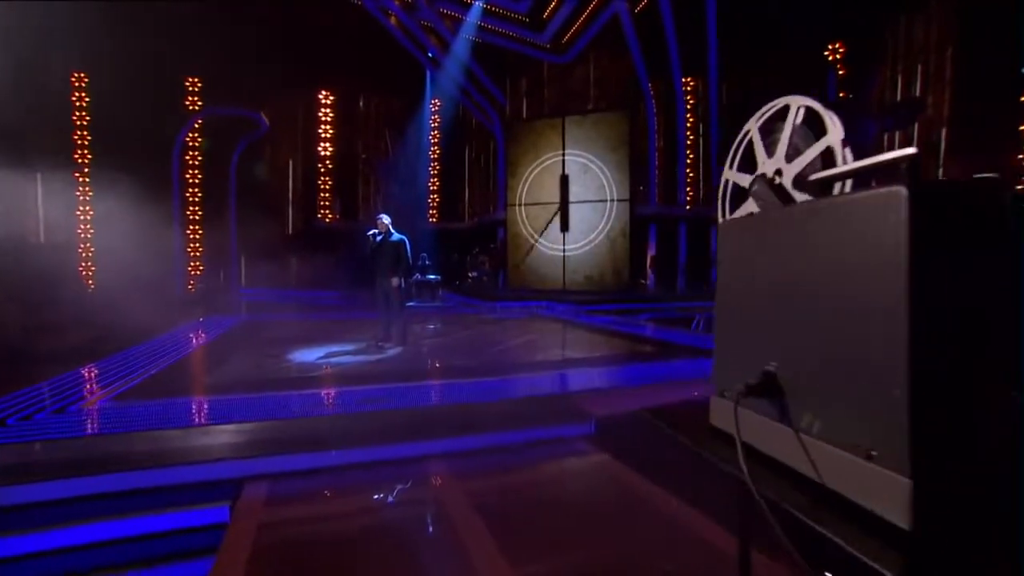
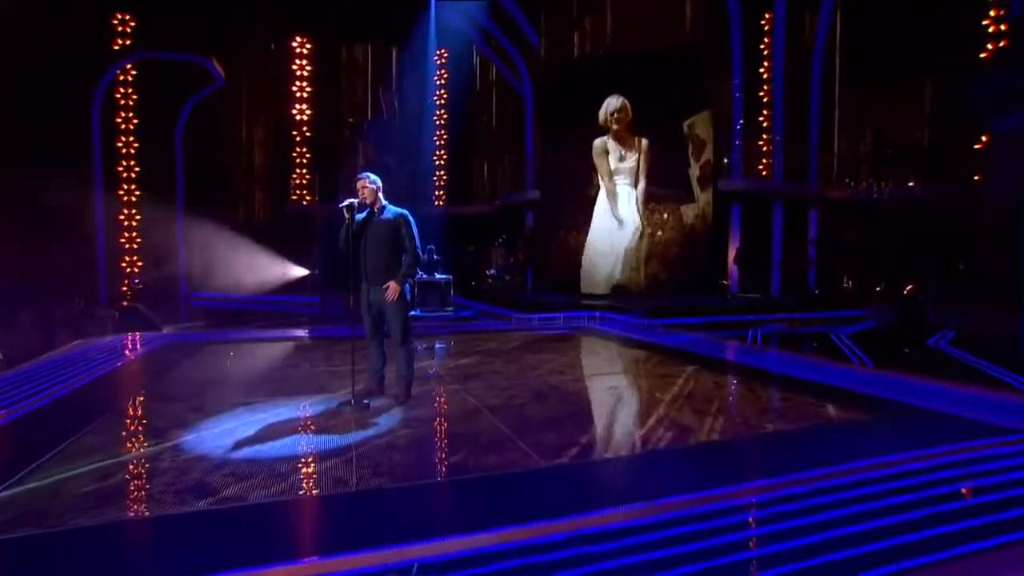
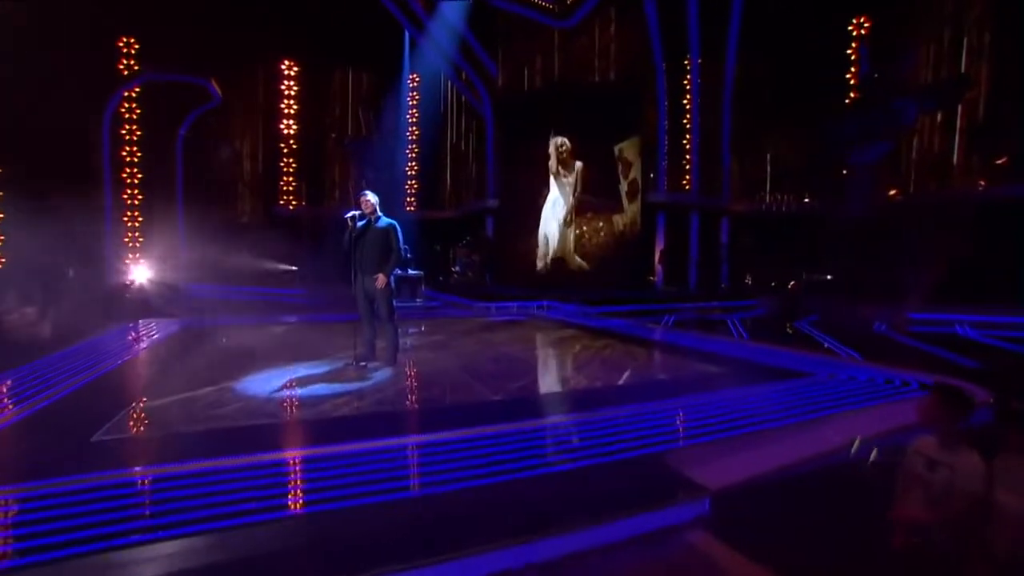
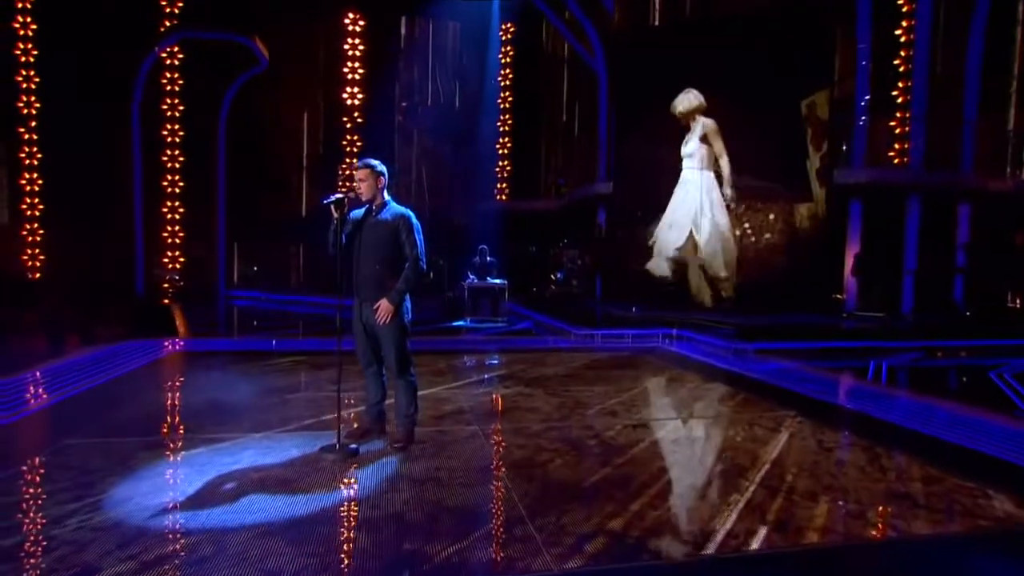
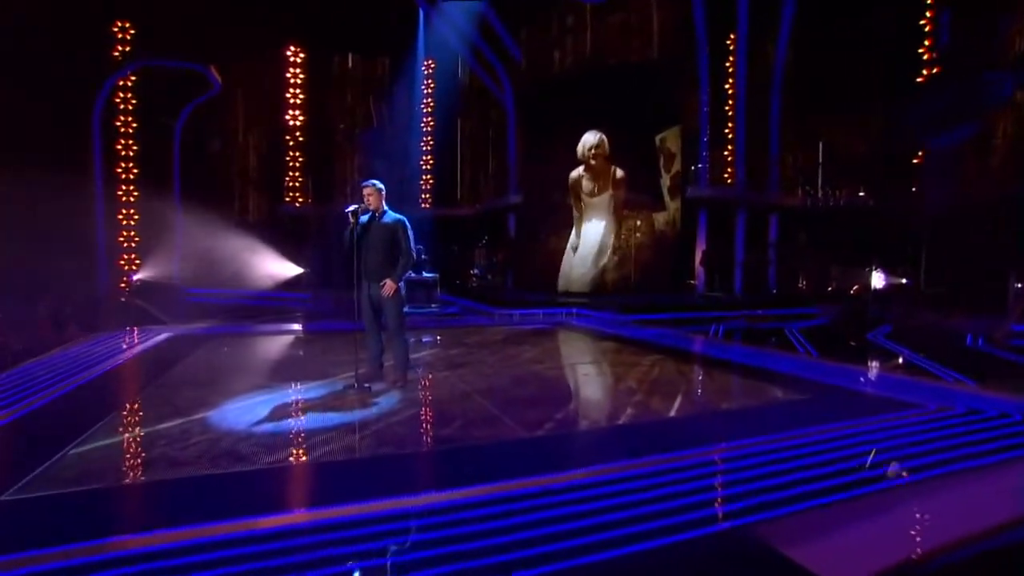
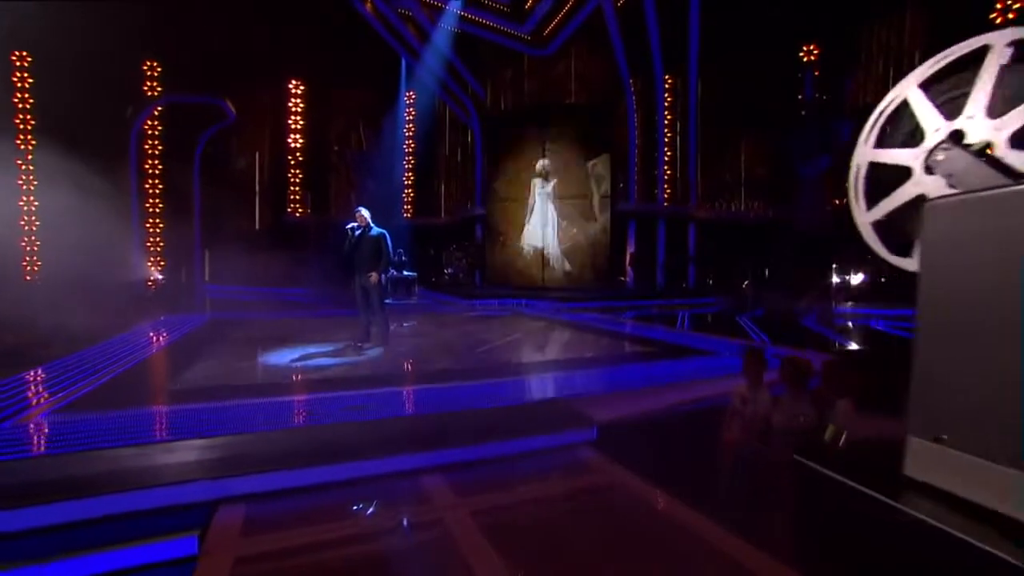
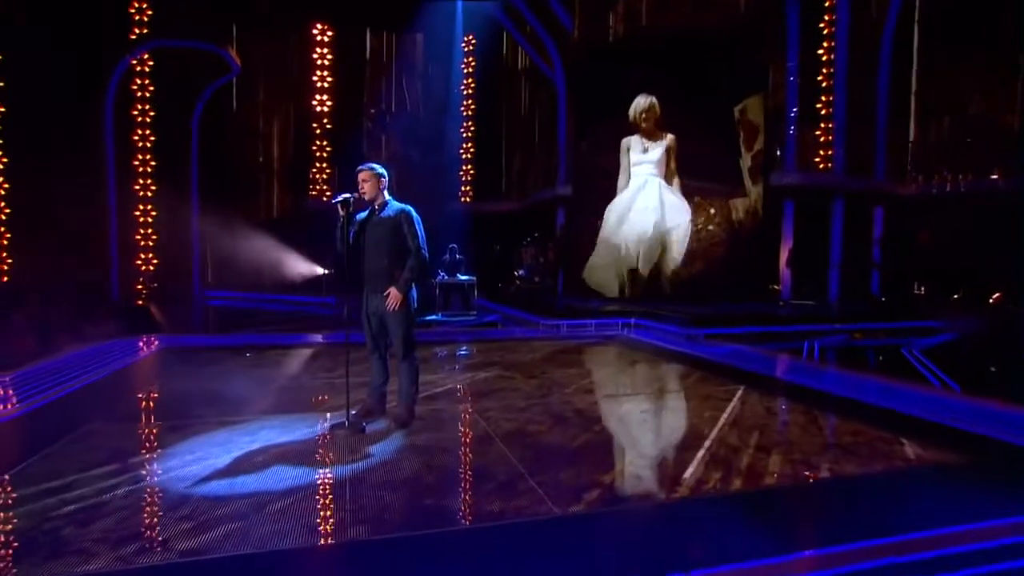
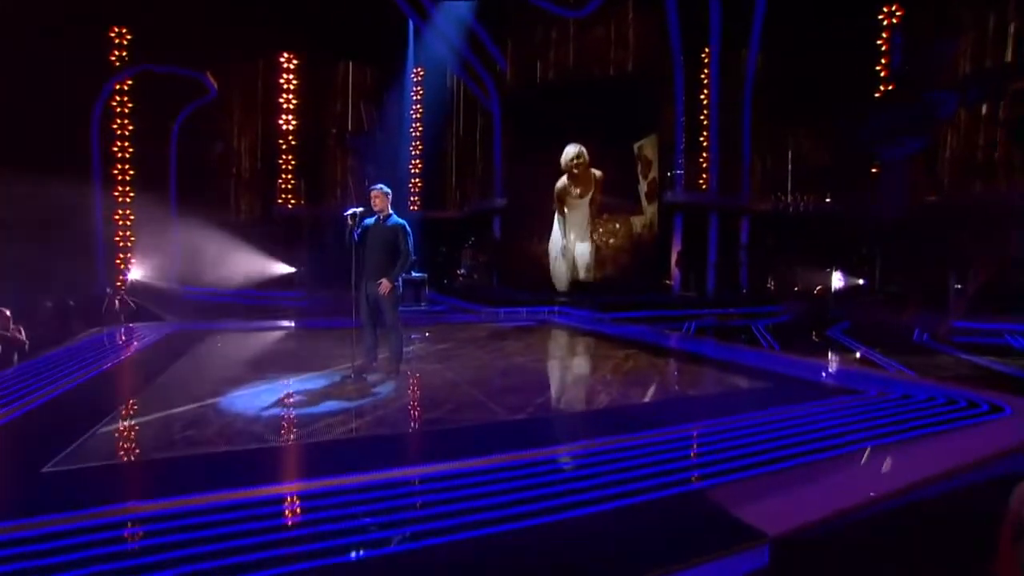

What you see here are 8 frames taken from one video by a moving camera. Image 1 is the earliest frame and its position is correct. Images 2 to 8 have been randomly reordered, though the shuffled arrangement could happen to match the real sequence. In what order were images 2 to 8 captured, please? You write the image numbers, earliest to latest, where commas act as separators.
6, 3, 8, 5, 2, 7, 4
